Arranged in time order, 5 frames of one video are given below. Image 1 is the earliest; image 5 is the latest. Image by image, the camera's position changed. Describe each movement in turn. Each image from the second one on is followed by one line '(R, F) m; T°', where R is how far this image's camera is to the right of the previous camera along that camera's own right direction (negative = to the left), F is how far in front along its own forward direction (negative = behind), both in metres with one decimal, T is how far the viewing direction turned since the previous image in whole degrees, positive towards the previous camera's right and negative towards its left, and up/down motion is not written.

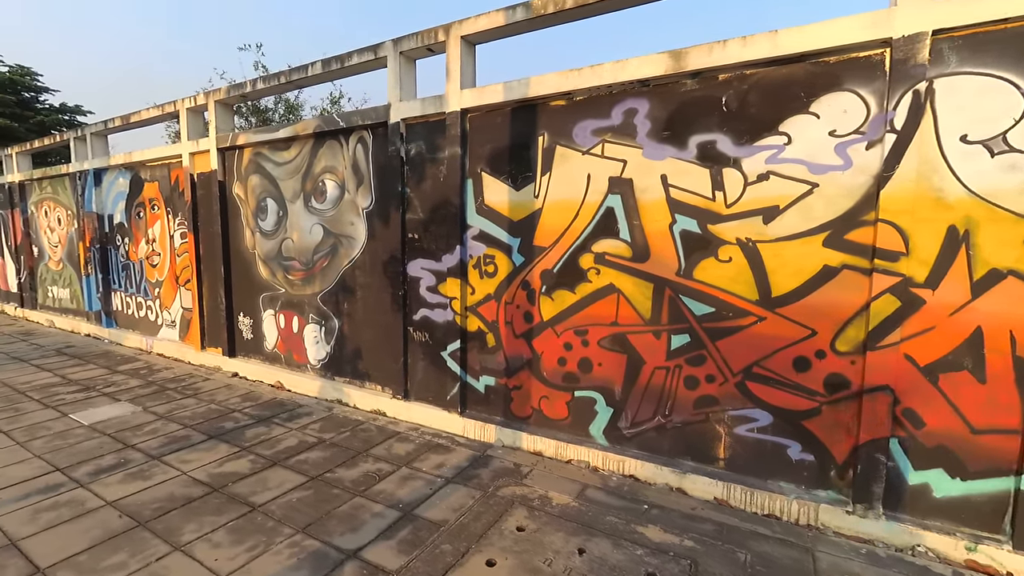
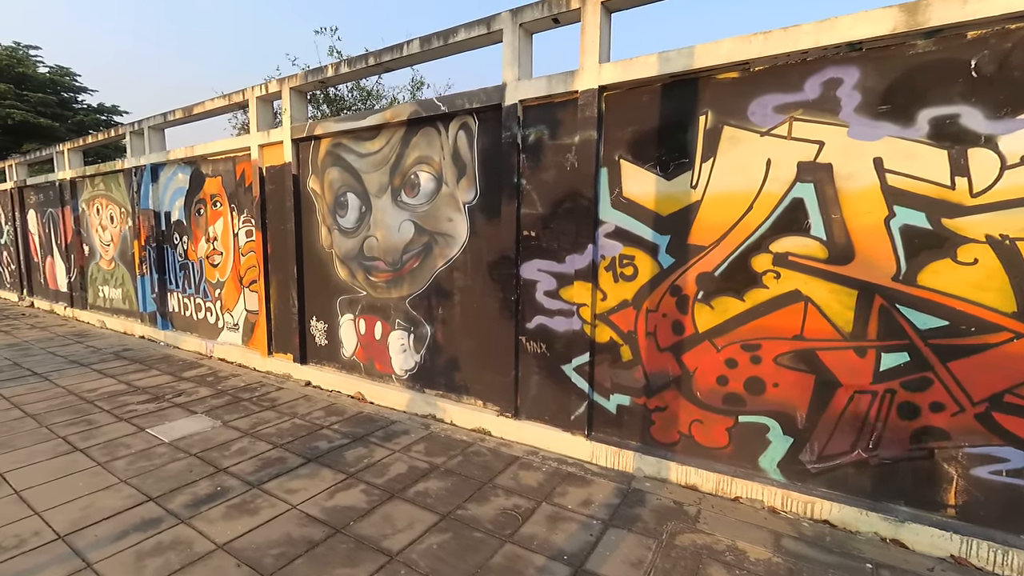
(-1.0, +0.5) m; -2°
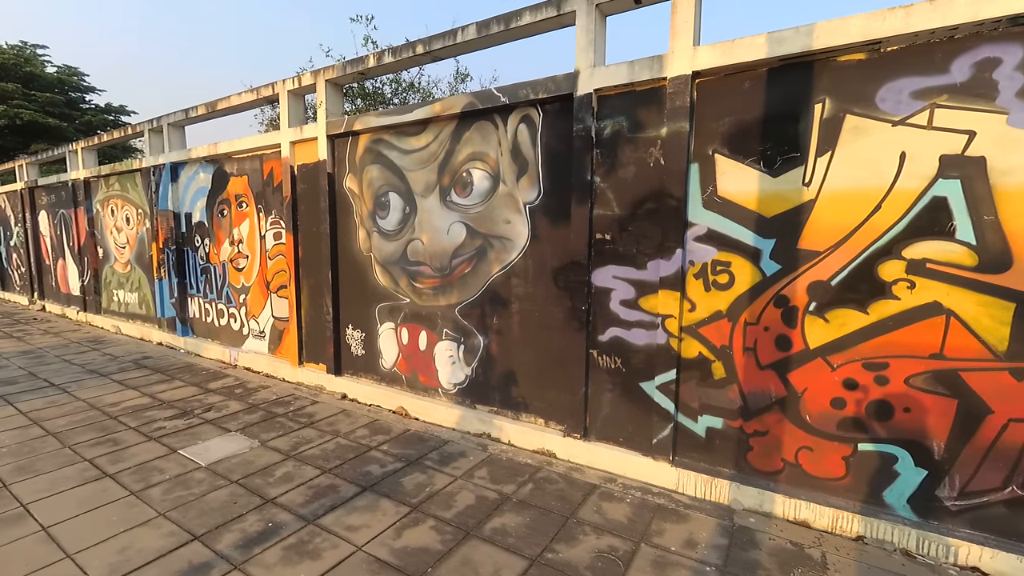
(-0.6, +0.4) m; 0°
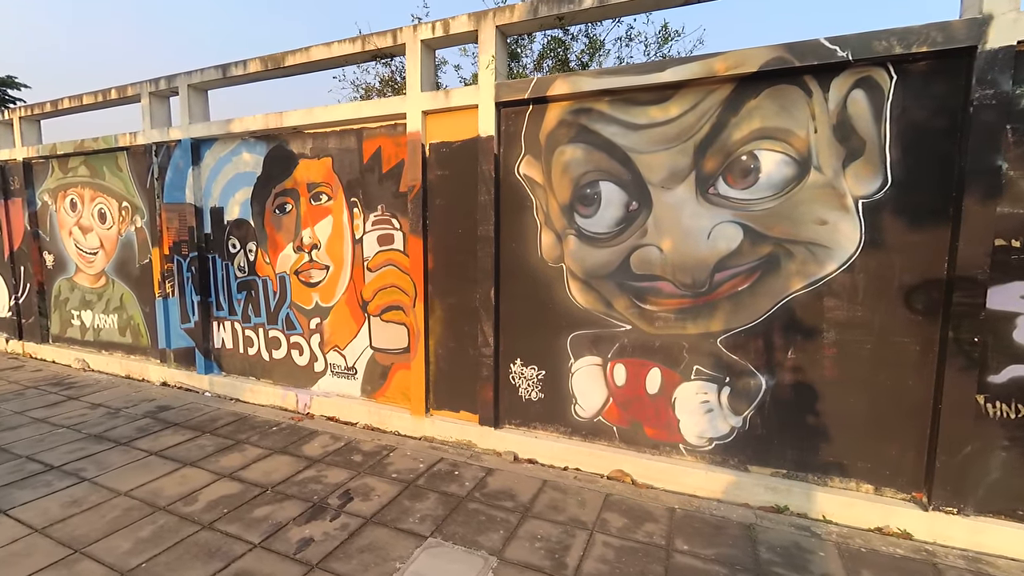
(-2.6, +1.4) m; +9°
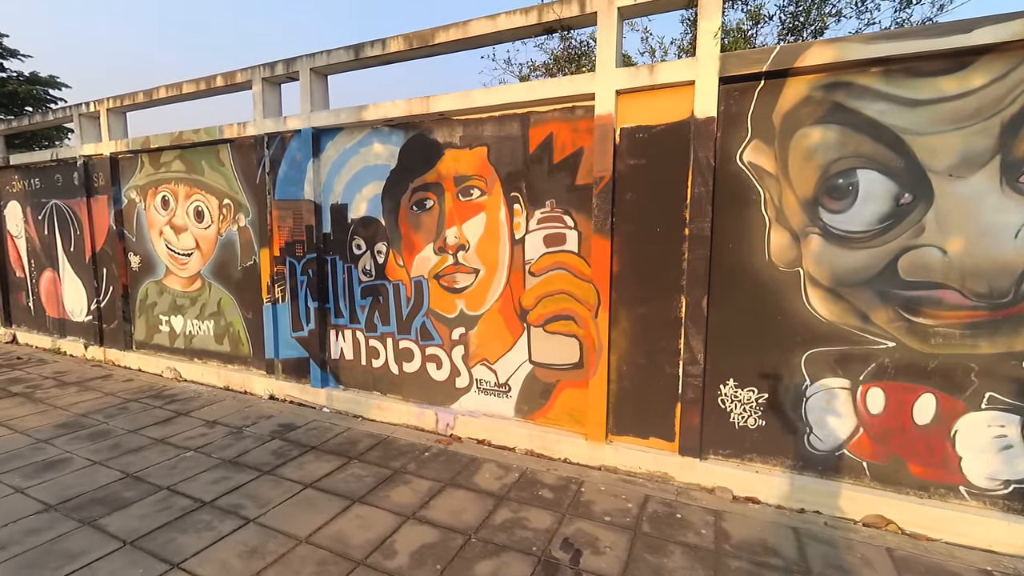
(-1.5, +0.5) m; -1°
